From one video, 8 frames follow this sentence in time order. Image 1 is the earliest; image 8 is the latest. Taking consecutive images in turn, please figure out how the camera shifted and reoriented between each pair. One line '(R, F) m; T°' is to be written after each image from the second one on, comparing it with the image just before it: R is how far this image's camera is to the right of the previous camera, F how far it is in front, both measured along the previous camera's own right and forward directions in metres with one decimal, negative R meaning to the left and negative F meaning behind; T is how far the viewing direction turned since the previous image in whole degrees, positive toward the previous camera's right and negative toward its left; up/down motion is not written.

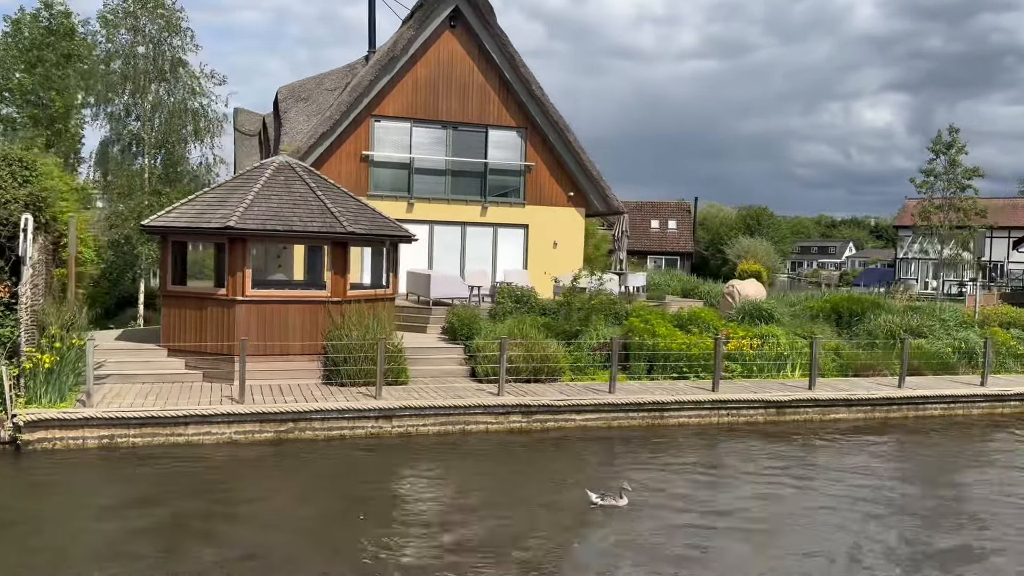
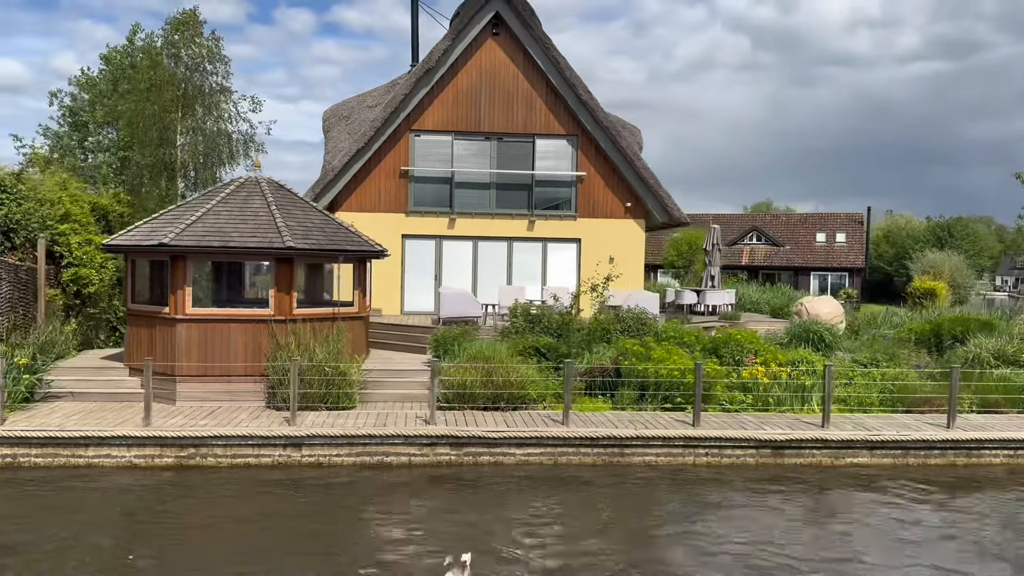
(+3.7, +1.8) m; -13°
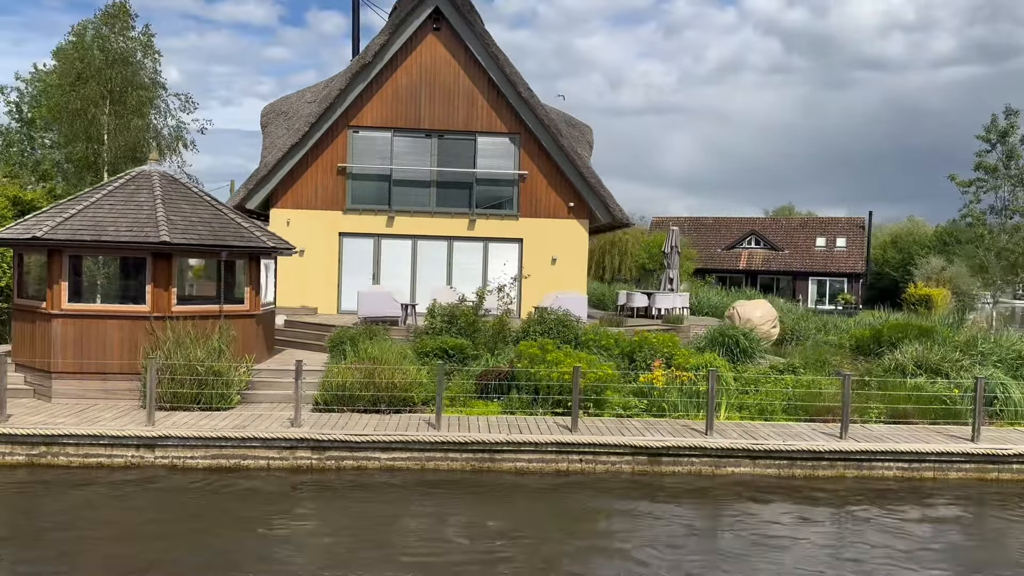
(+2.1, +0.5) m; -1°
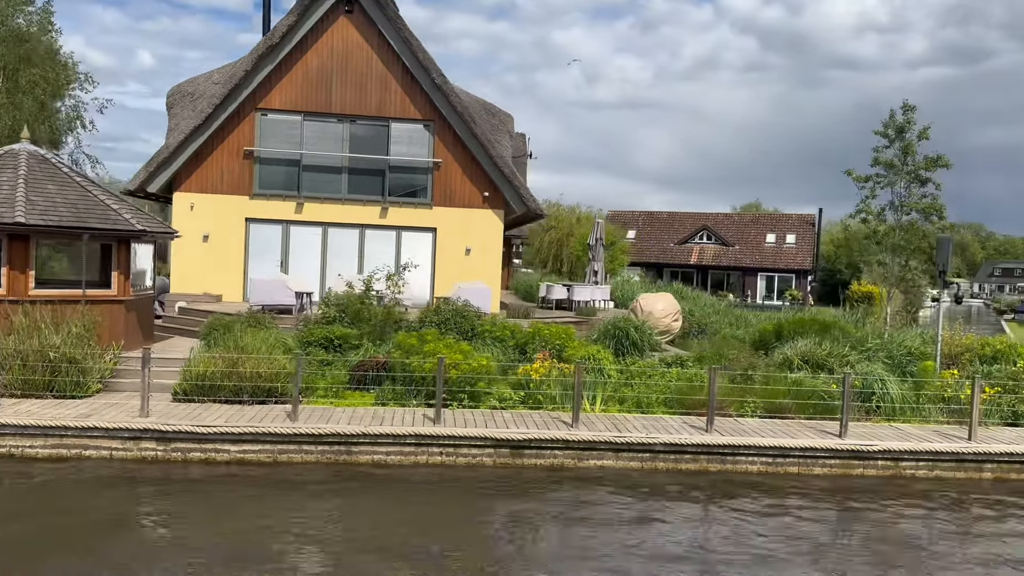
(+1.5, +0.3) m; +2°
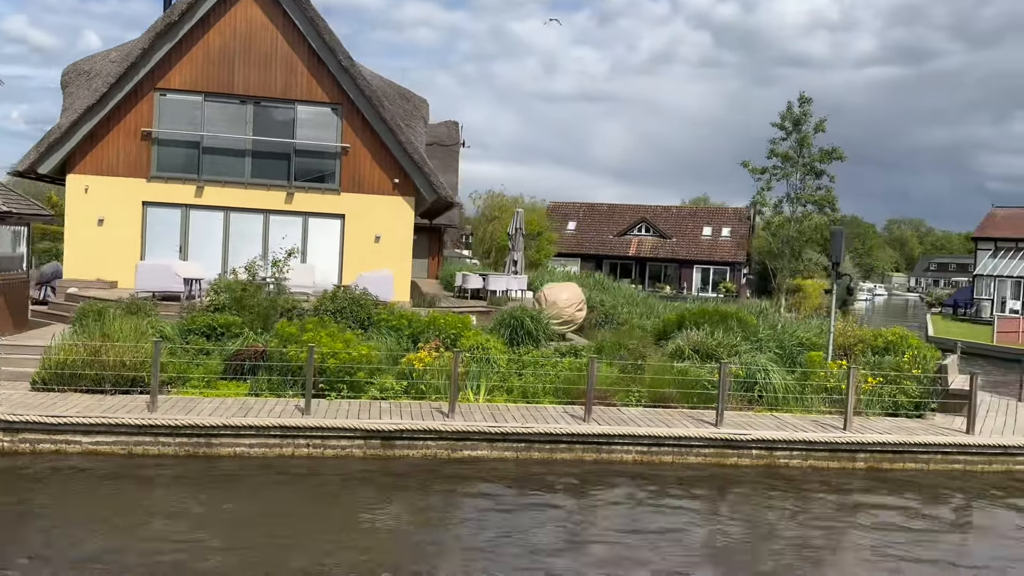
(+1.0, +0.2) m; +3°
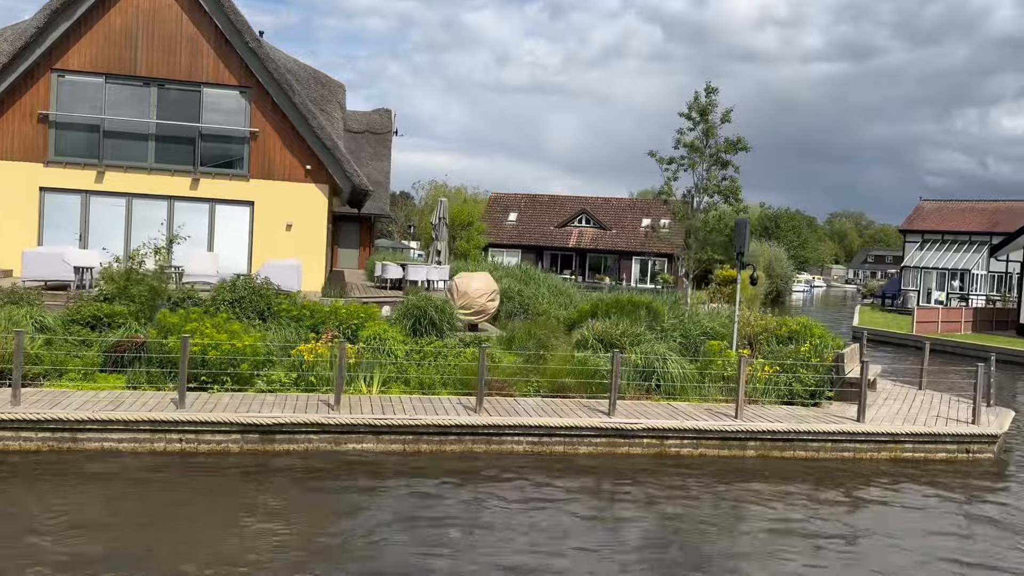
(+0.8, +0.2) m; +3°
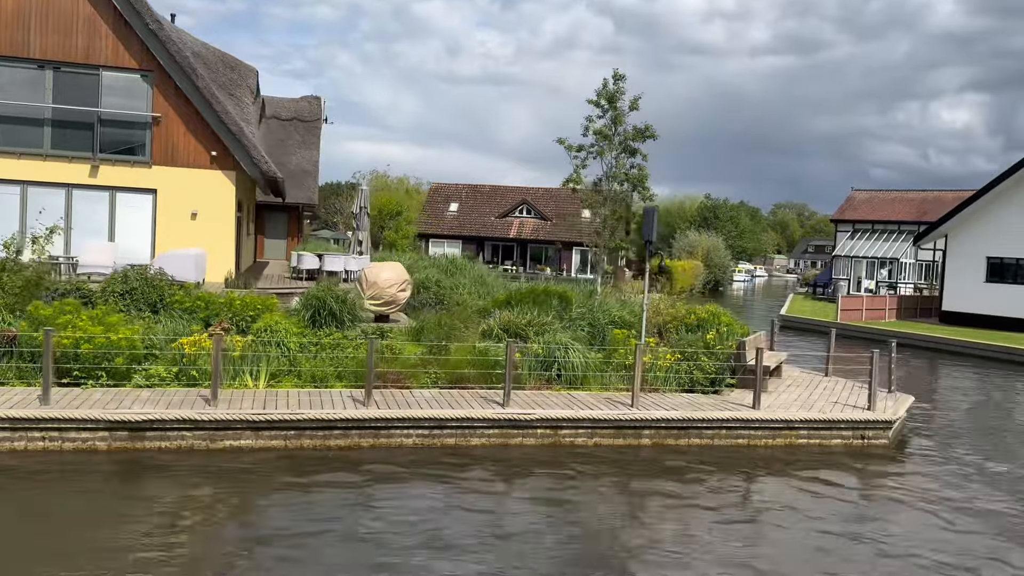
(+0.8, +0.2) m; +3°
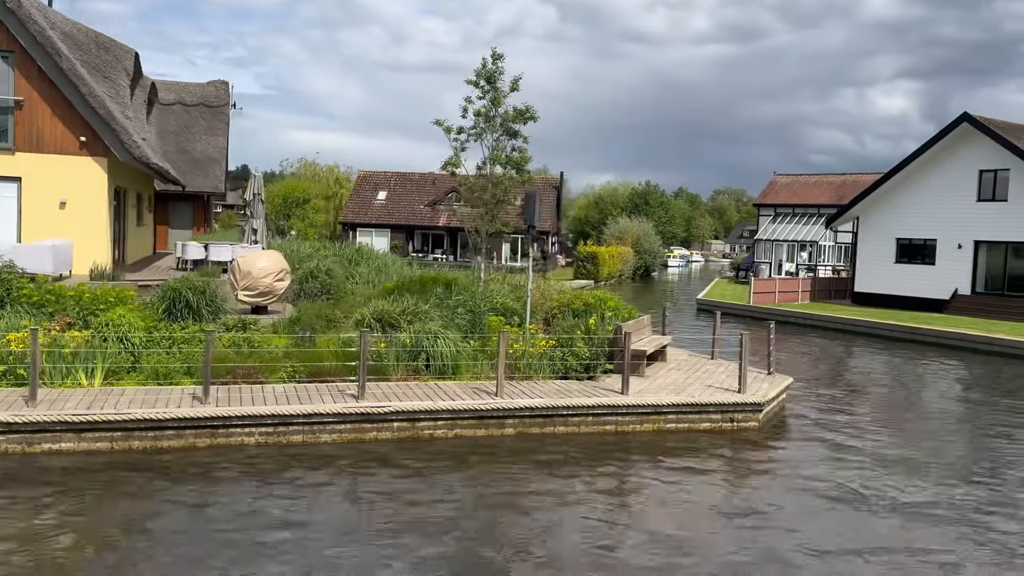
(+1.2, +0.4) m; +4°
